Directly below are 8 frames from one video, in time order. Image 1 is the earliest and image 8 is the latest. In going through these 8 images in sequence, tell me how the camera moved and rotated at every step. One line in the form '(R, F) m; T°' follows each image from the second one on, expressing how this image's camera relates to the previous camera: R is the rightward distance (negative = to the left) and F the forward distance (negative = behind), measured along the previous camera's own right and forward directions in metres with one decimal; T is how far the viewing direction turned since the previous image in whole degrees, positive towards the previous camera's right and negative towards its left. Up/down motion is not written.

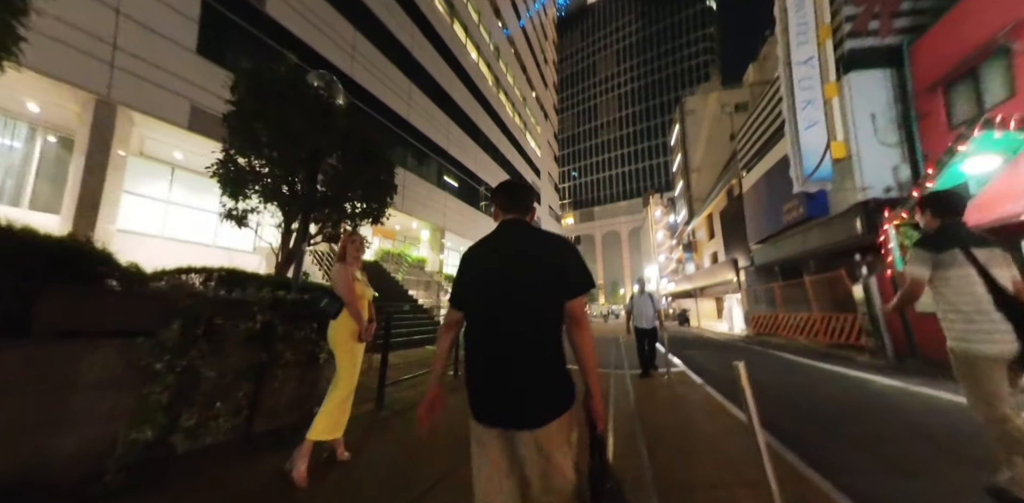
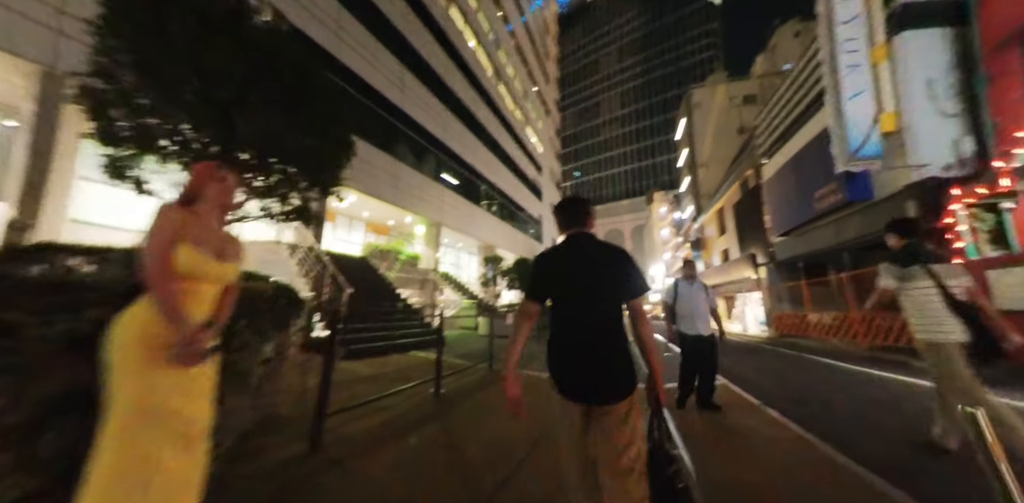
(+0.1, +1.1) m; 0°
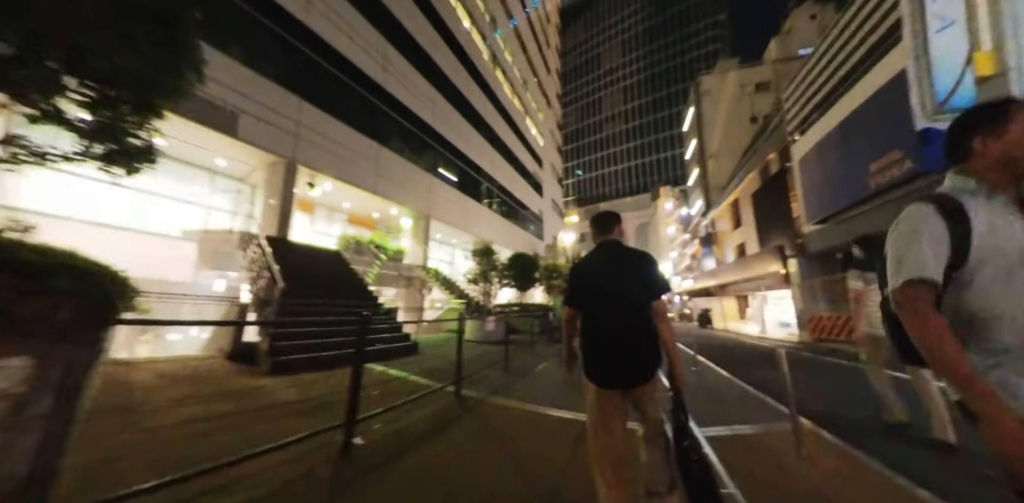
(+0.4, +1.6) m; -1°
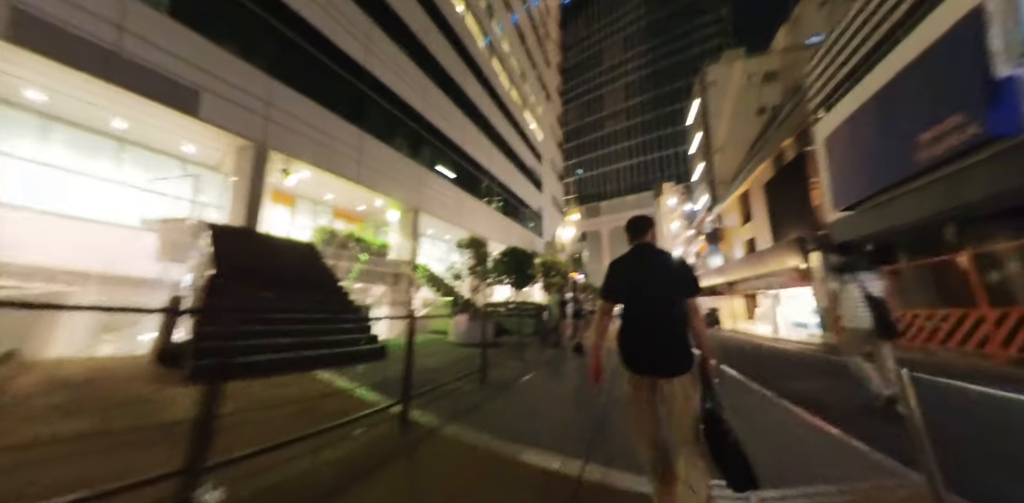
(+0.4, +1.1) m; 0°
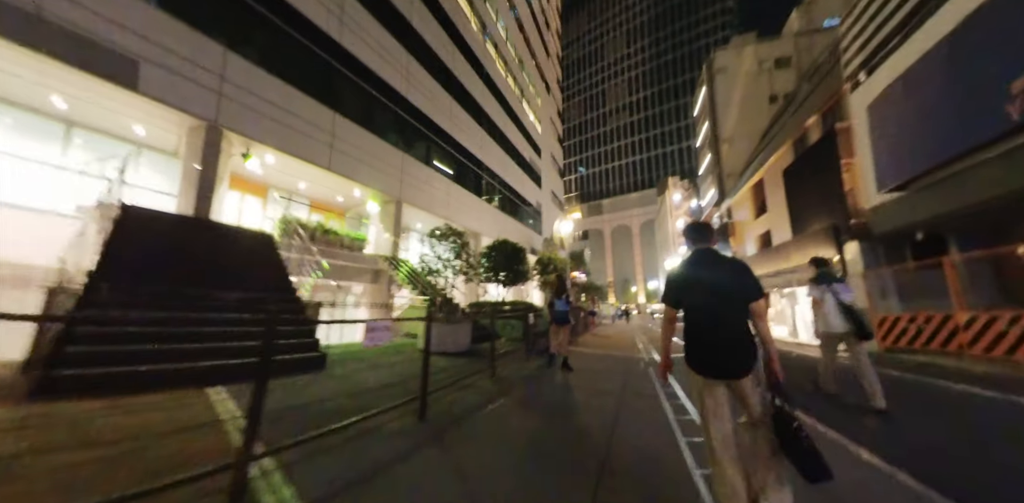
(+0.5, +1.3) m; 0°
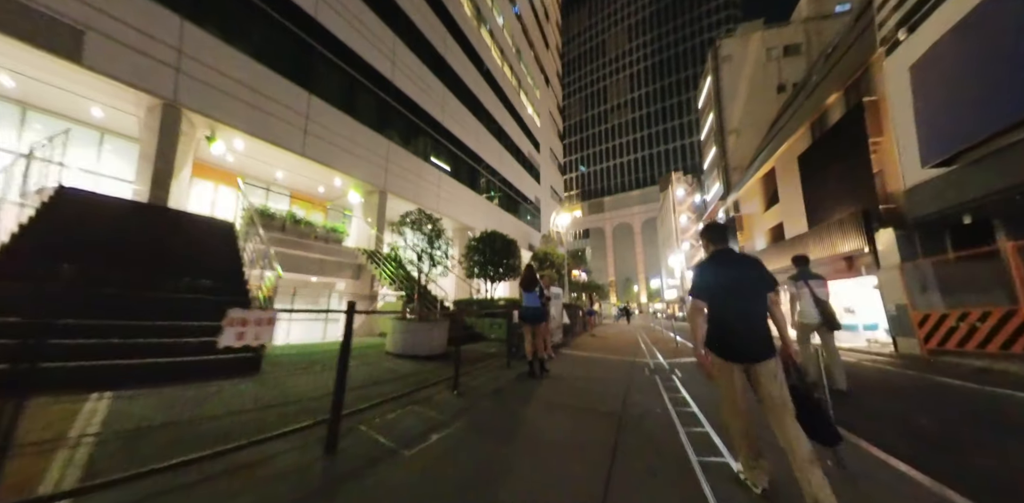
(+0.4, +0.9) m; 0°
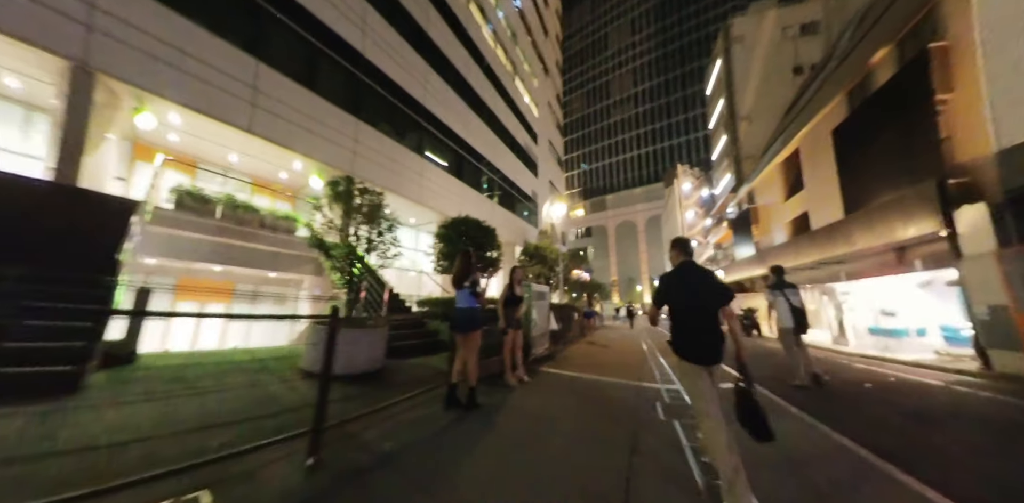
(+0.7, +1.6) m; -1°
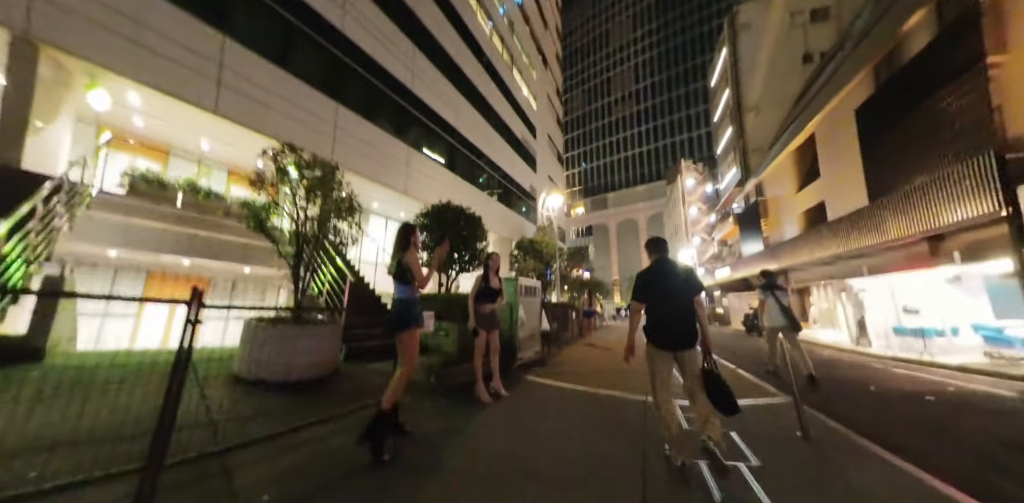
(+0.3, +0.8) m; 0°
